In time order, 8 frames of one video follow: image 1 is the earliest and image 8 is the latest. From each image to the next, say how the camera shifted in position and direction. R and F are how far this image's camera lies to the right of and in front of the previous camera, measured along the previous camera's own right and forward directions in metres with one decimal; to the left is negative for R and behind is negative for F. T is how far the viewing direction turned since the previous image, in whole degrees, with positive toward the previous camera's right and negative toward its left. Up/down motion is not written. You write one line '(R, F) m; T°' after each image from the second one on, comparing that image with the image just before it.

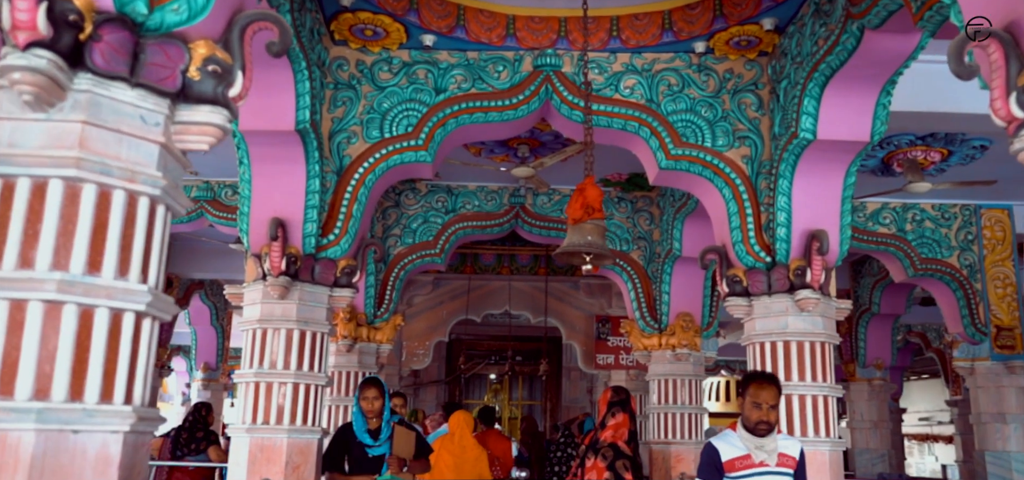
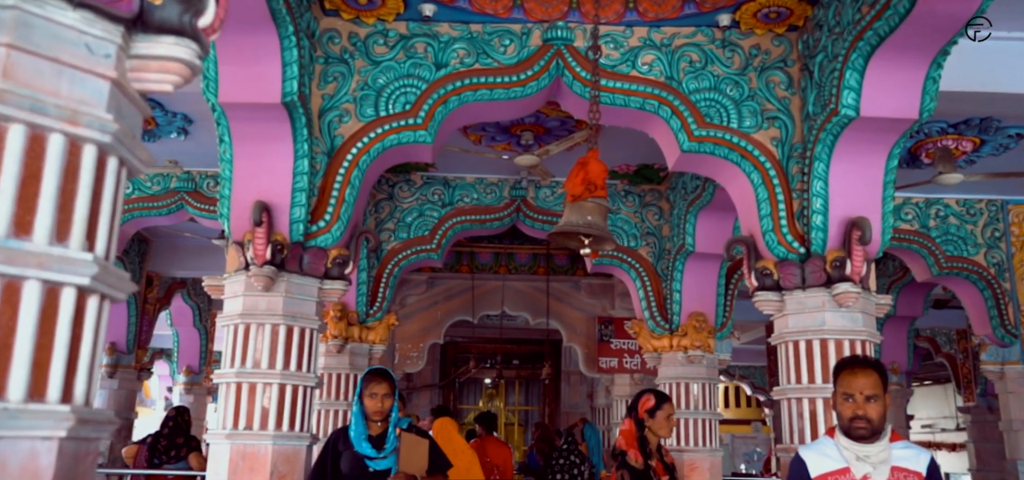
(-0.1, +0.5) m; +1°
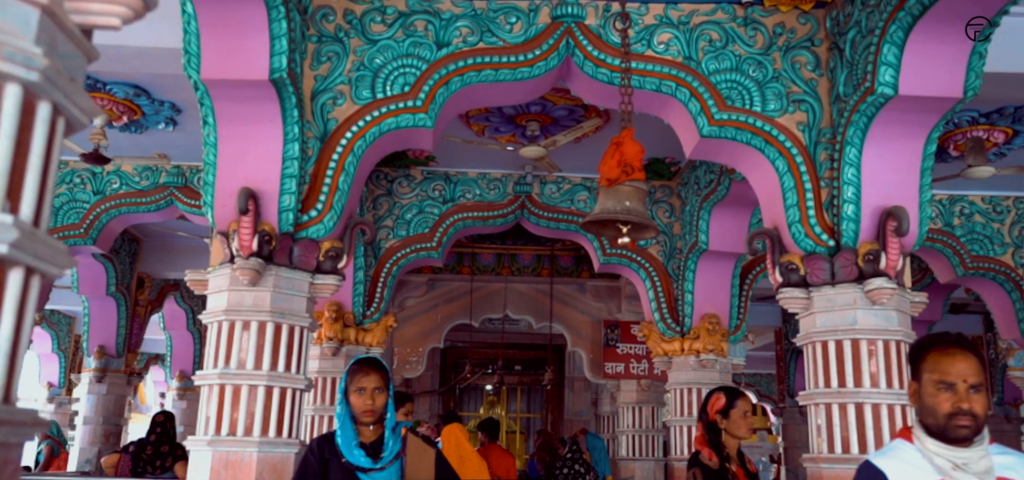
(0.0, +0.3) m; 0°
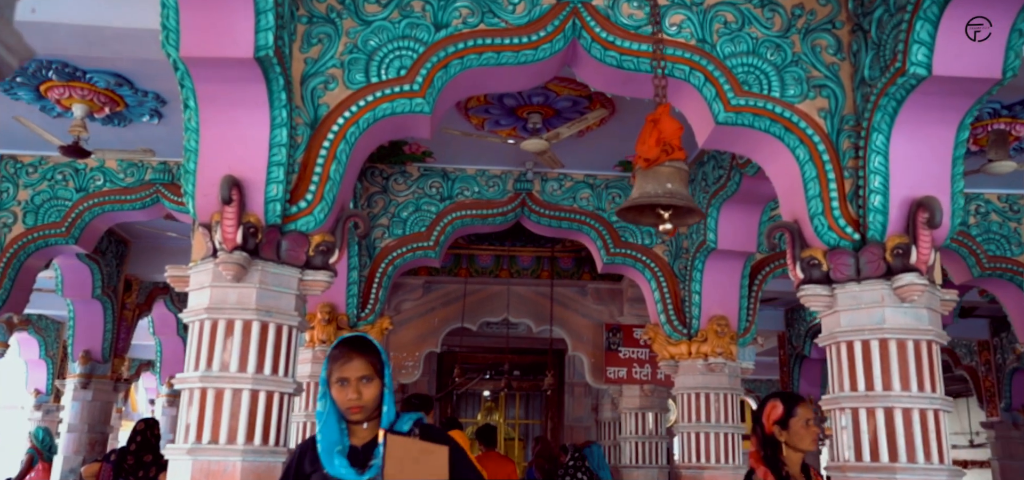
(0.0, +0.3) m; 0°
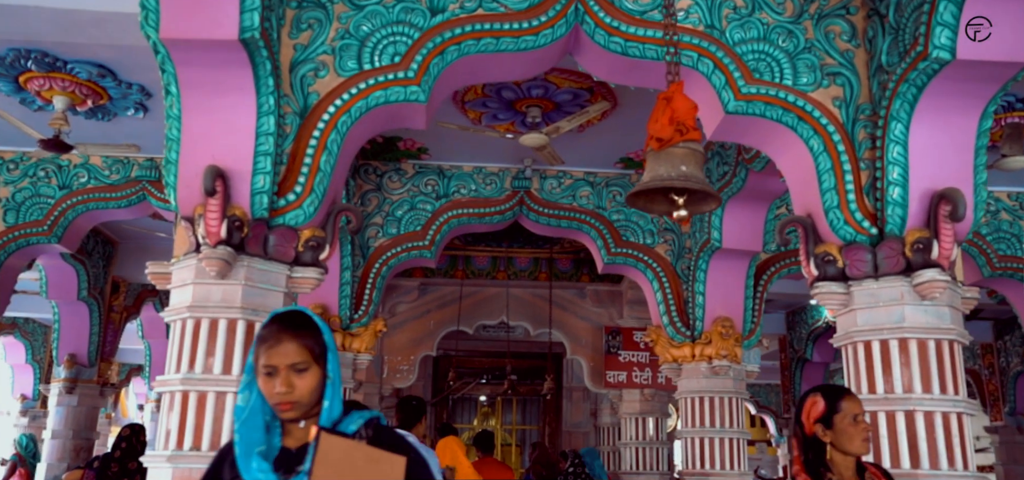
(0.0, +0.2) m; 0°
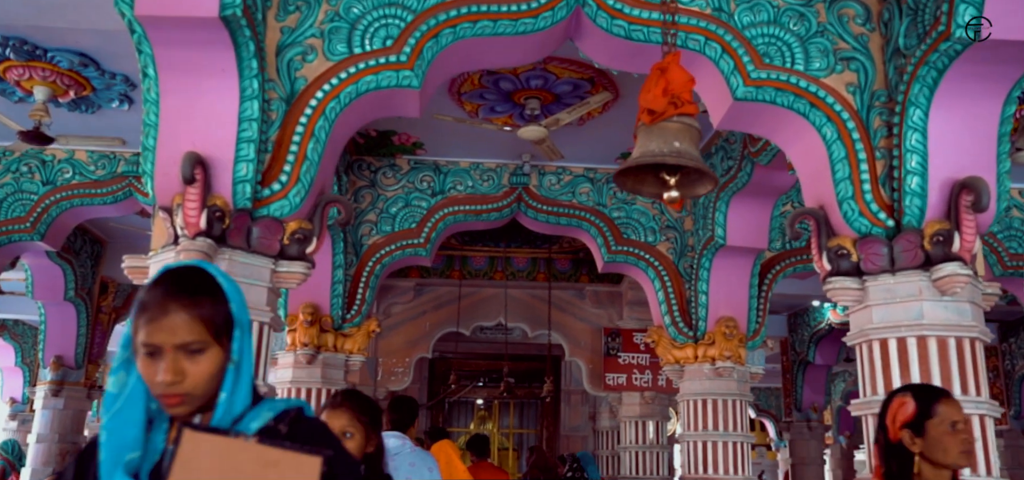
(0.0, +0.2) m; 0°
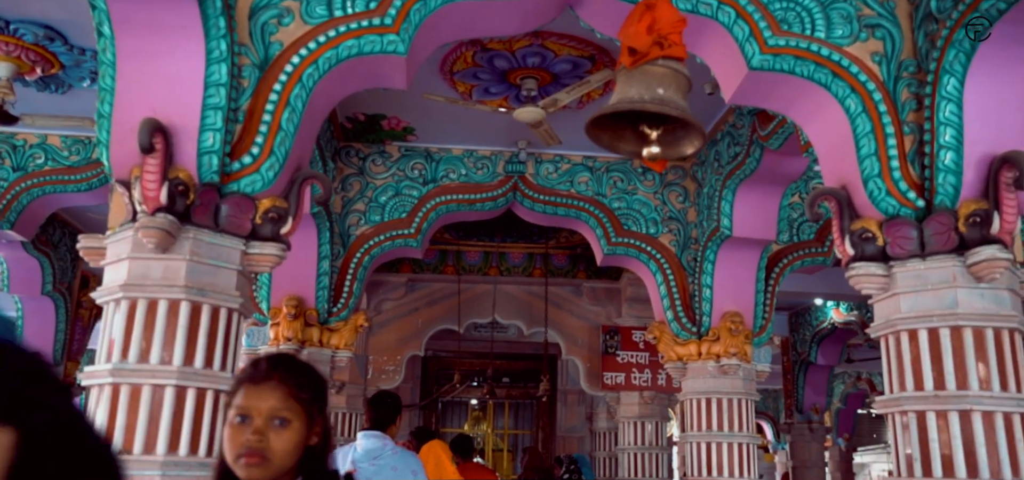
(0.0, +0.3) m; 0°
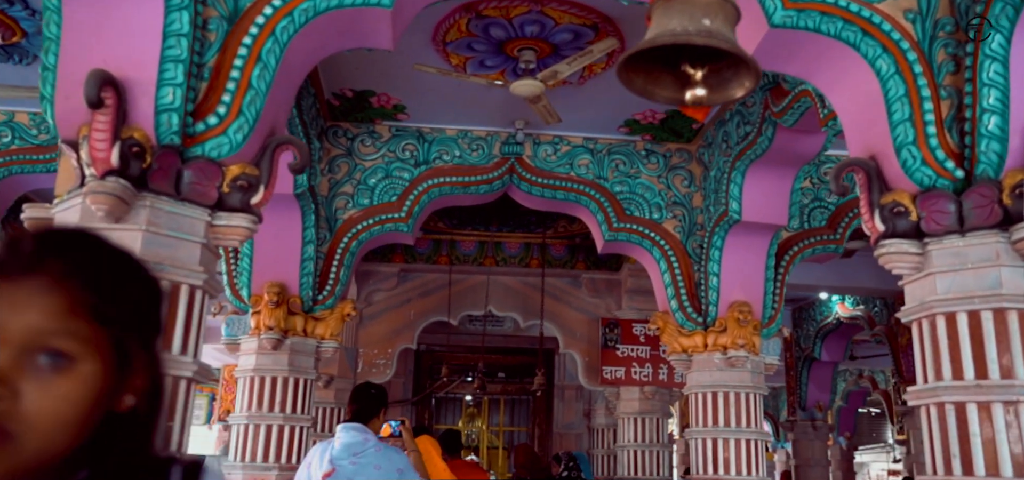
(0.0, +0.3) m; 0°
